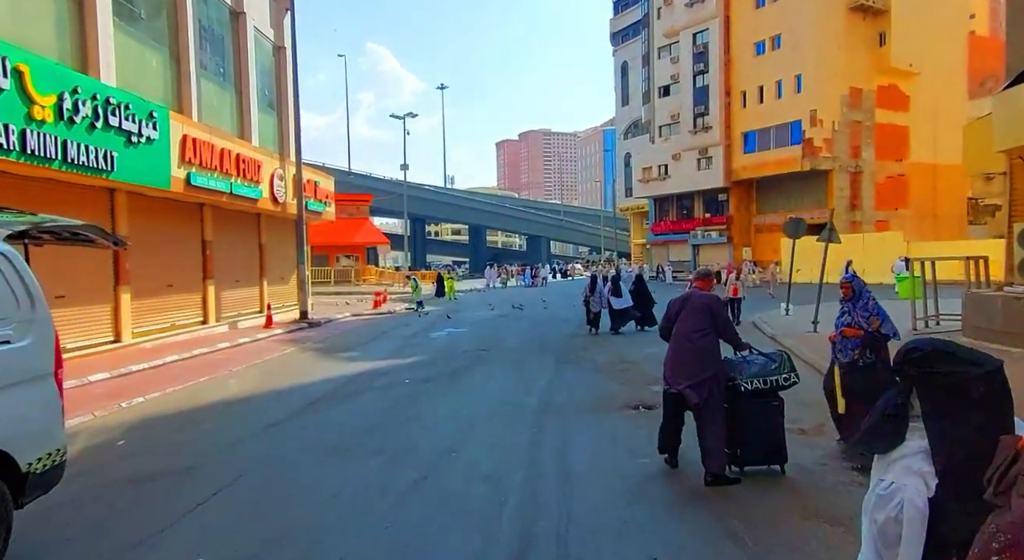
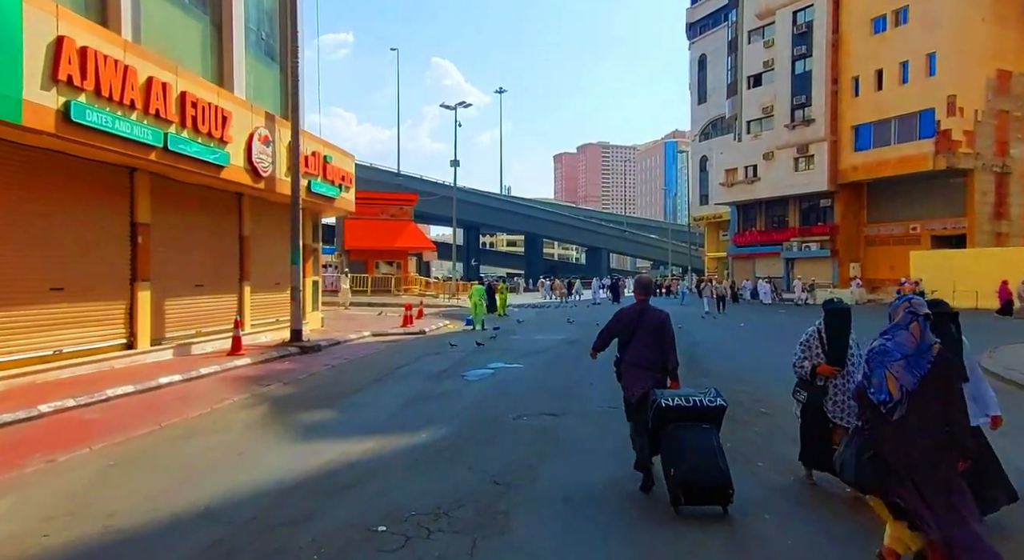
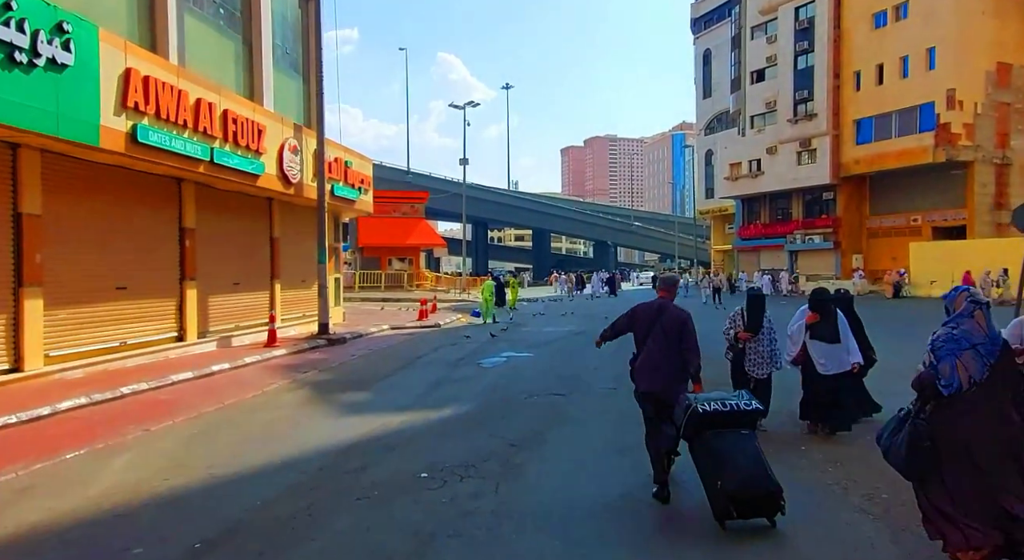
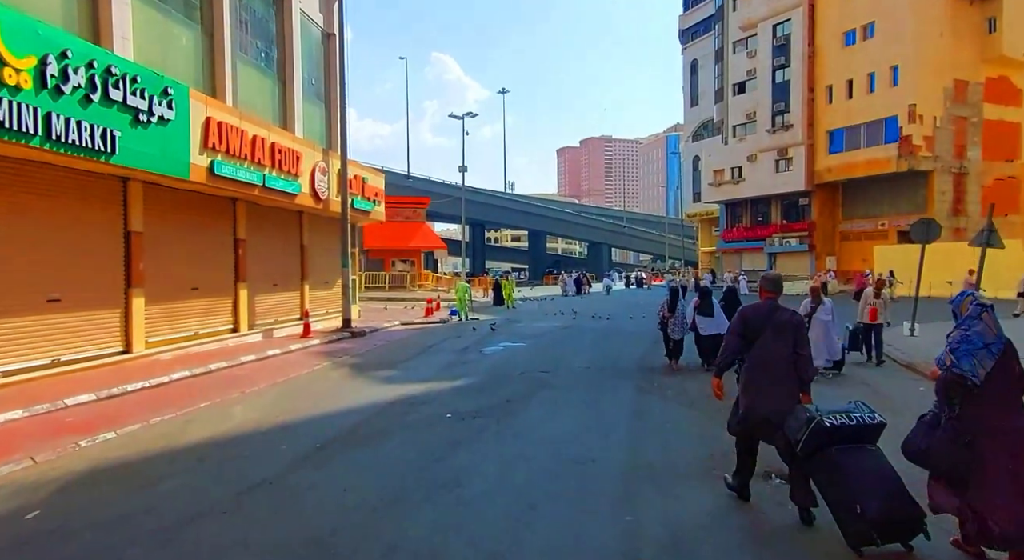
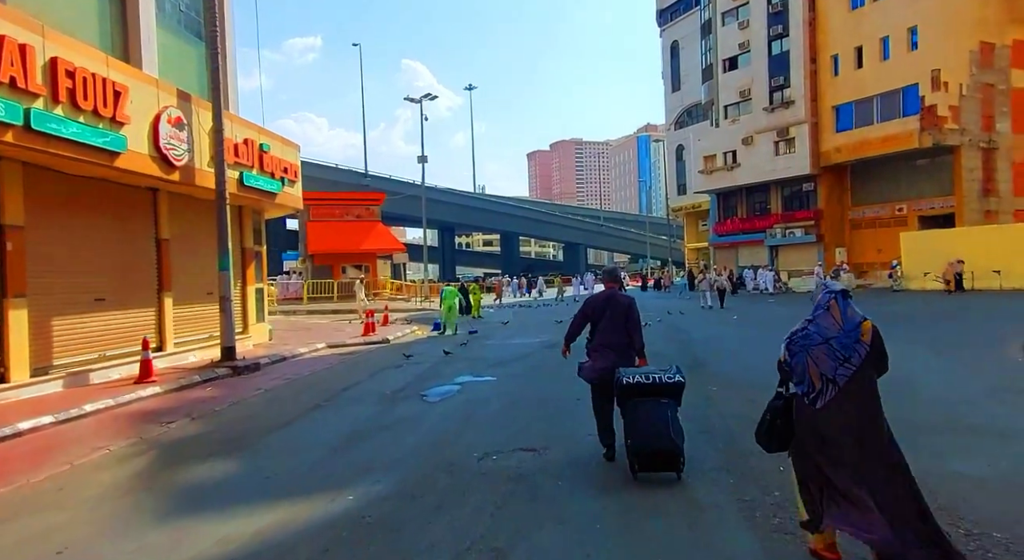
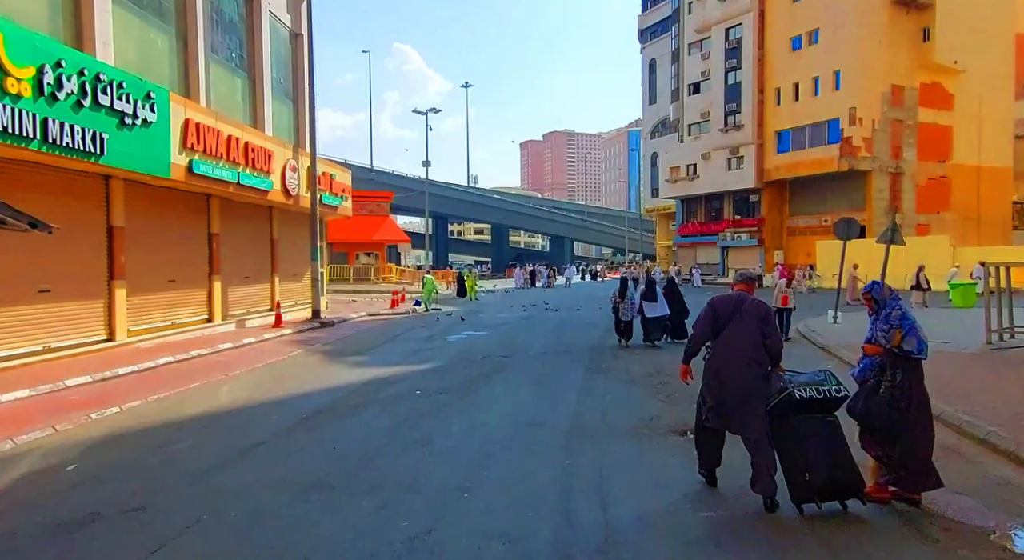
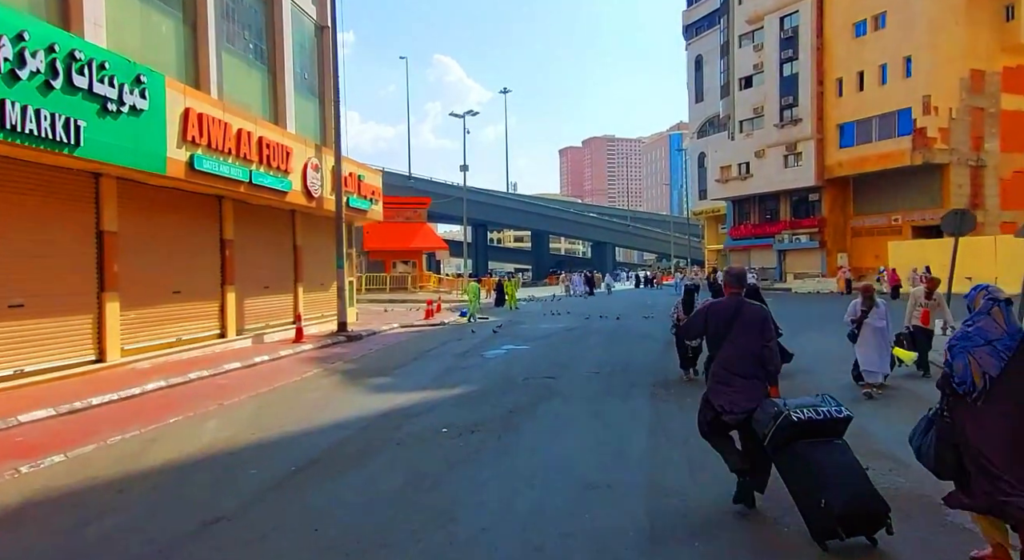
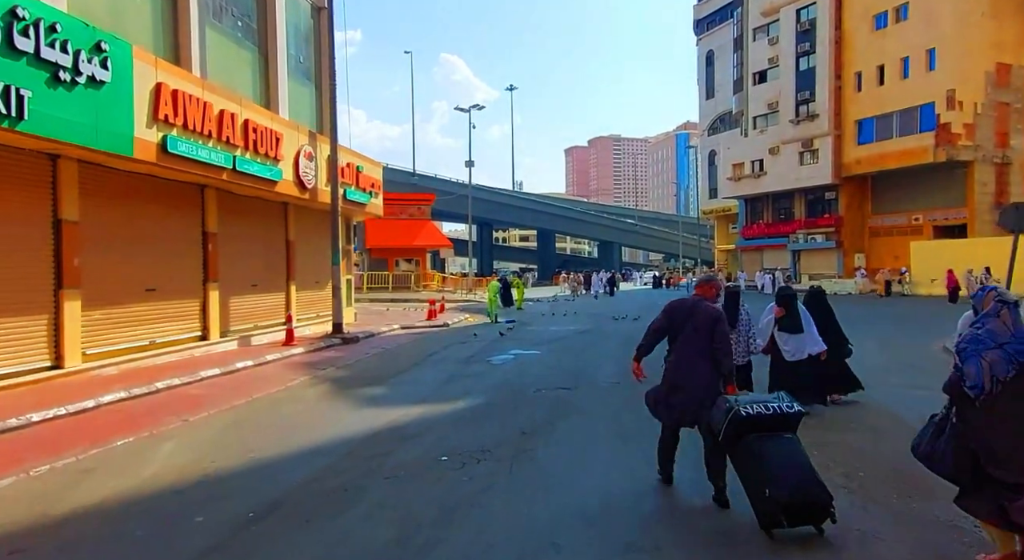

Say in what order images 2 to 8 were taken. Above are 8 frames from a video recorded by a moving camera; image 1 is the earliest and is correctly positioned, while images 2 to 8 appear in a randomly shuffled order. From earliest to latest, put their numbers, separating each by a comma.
6, 4, 7, 8, 3, 2, 5
